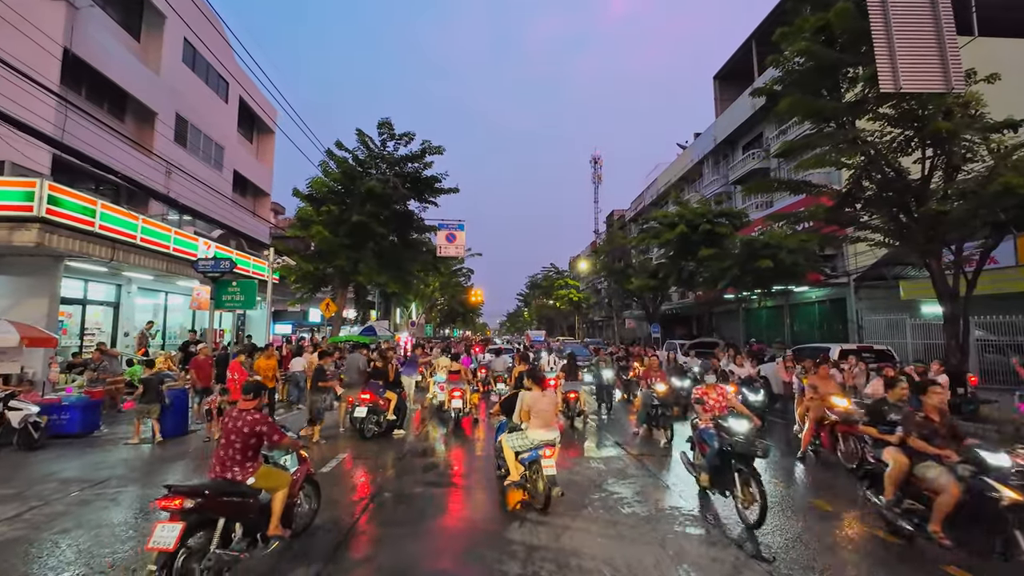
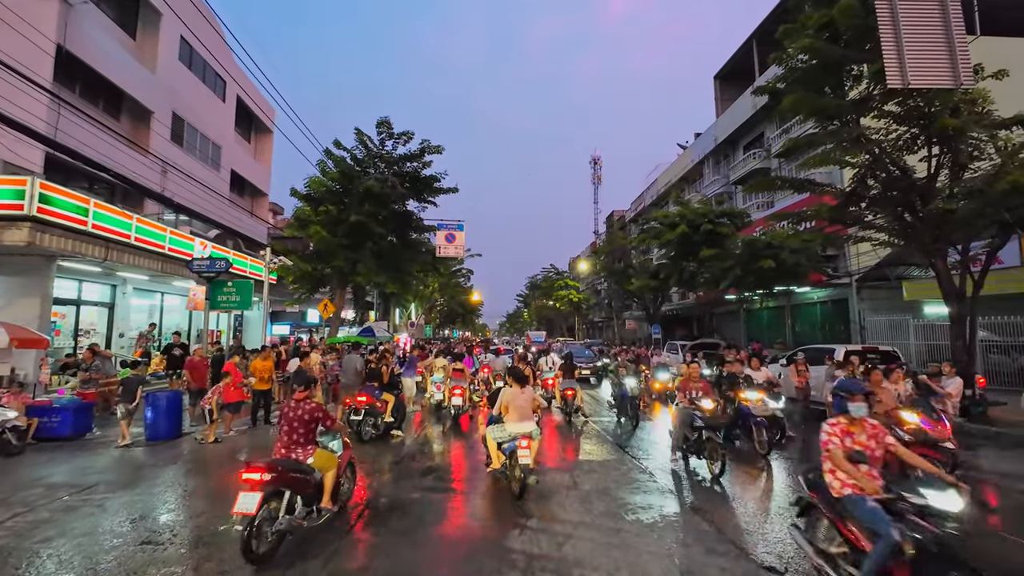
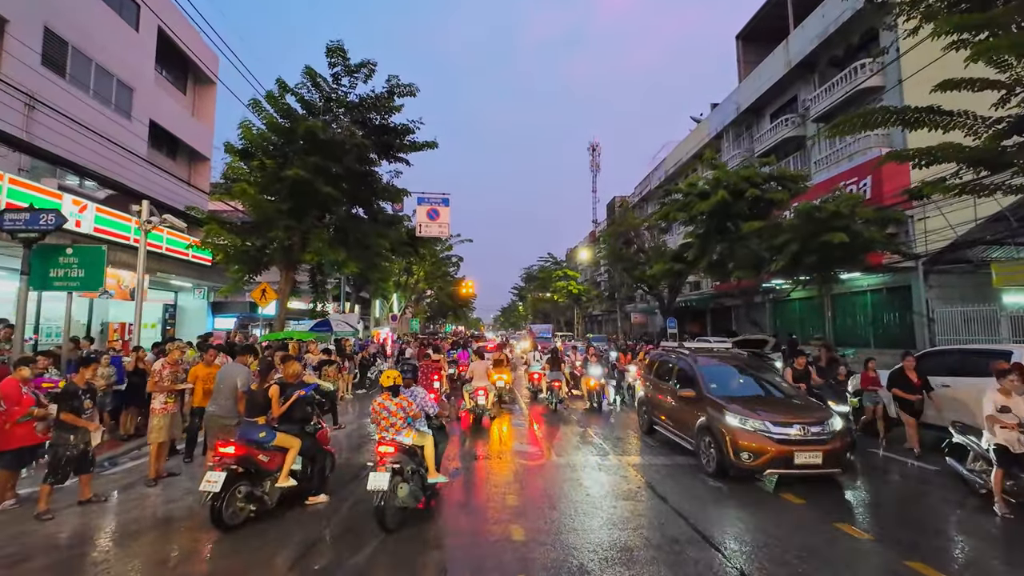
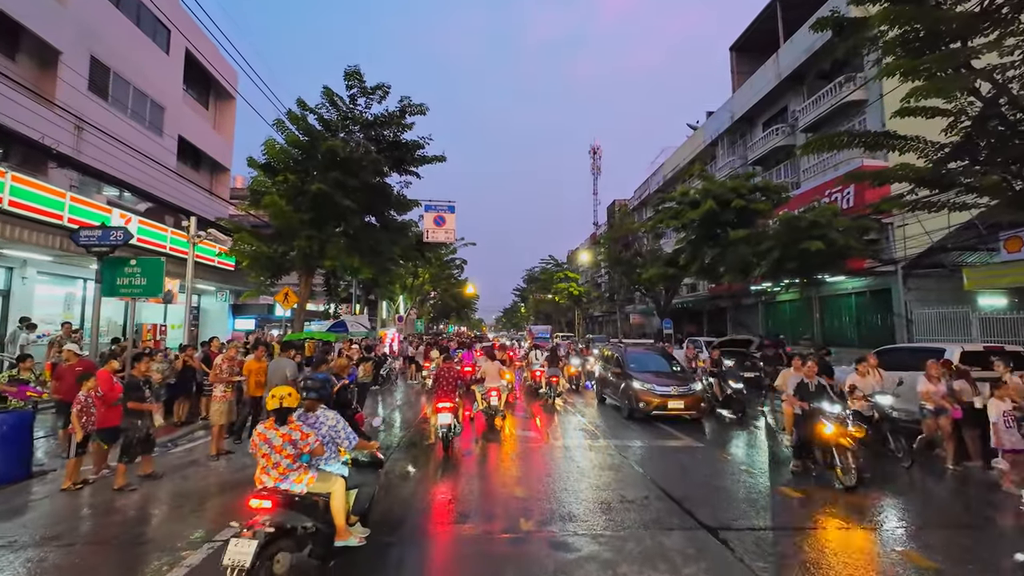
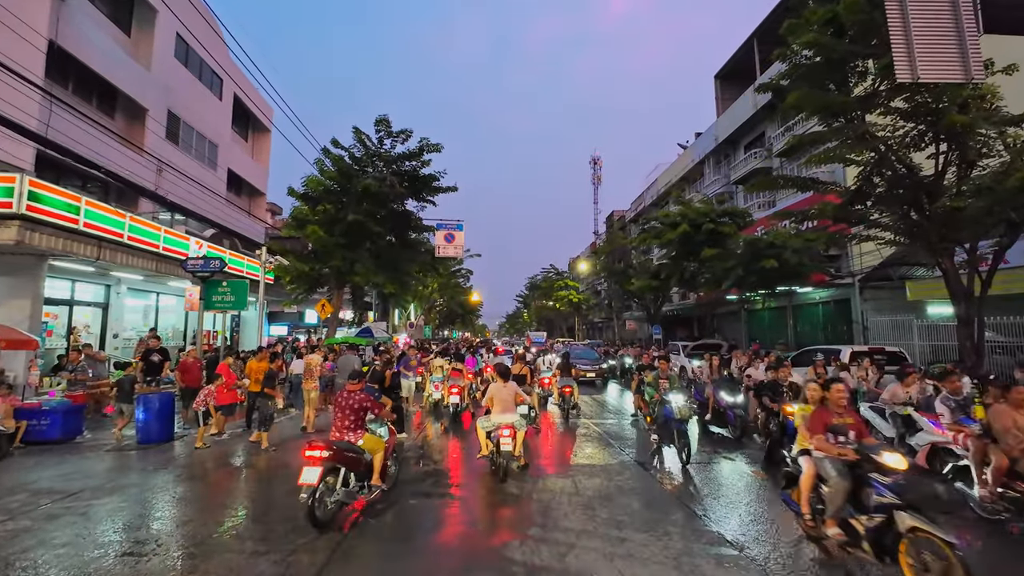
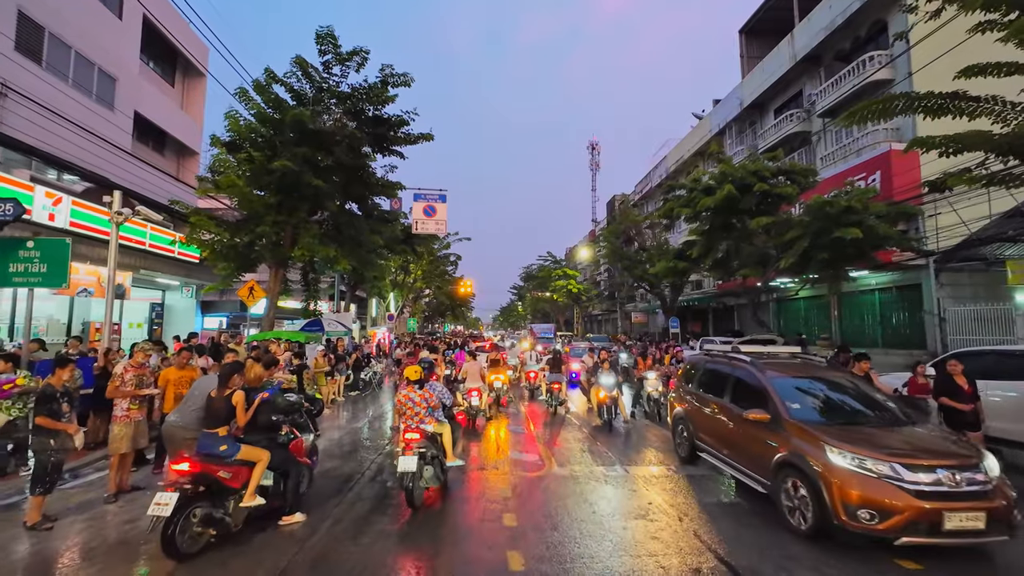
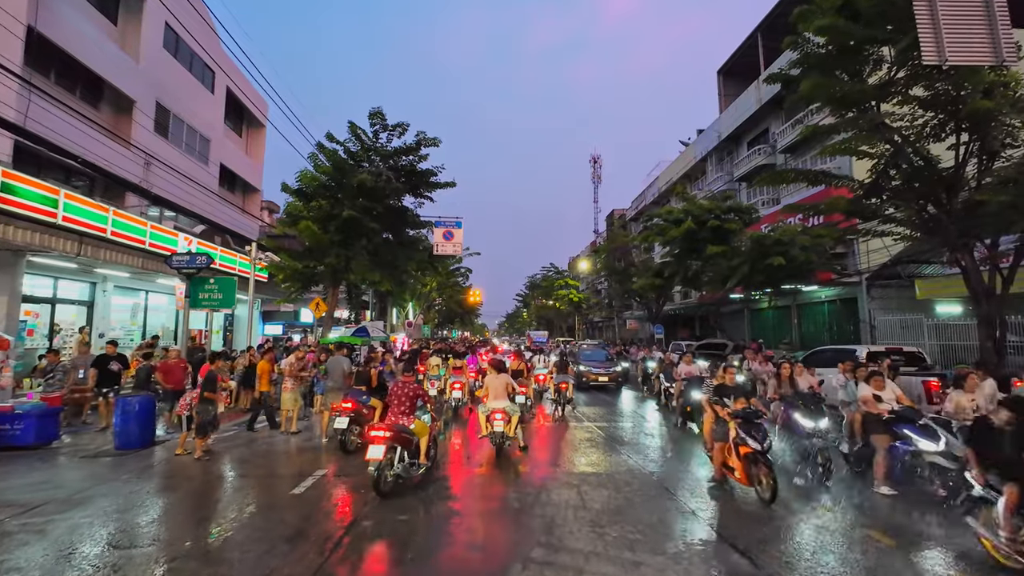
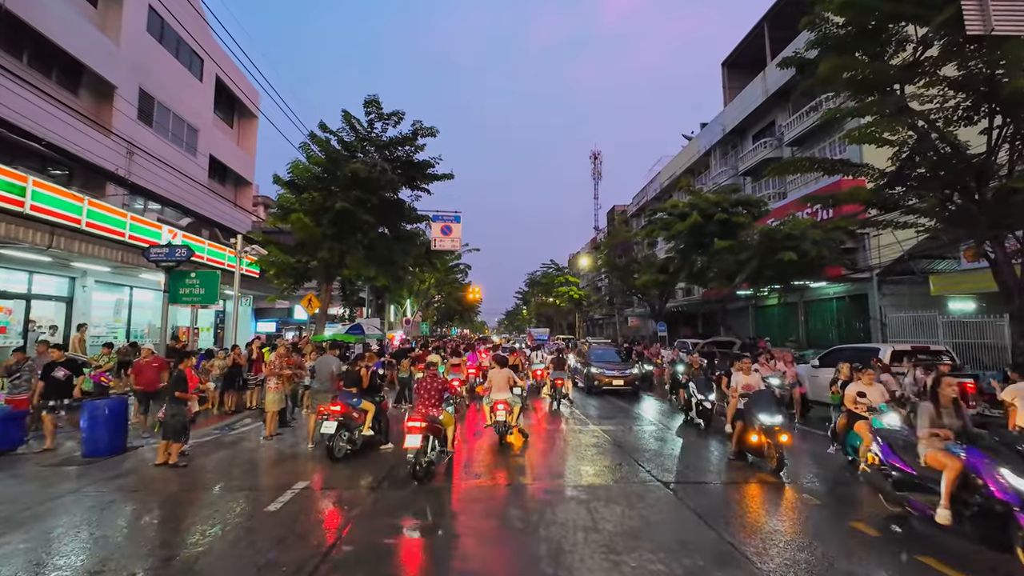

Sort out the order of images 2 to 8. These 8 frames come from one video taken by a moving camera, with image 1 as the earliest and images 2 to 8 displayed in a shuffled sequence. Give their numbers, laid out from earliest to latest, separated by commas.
2, 5, 7, 8, 4, 3, 6
